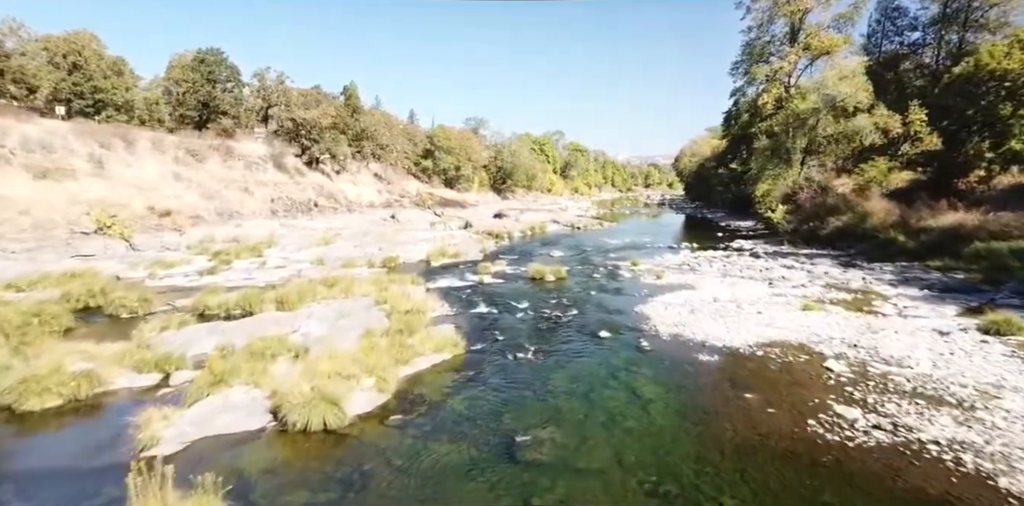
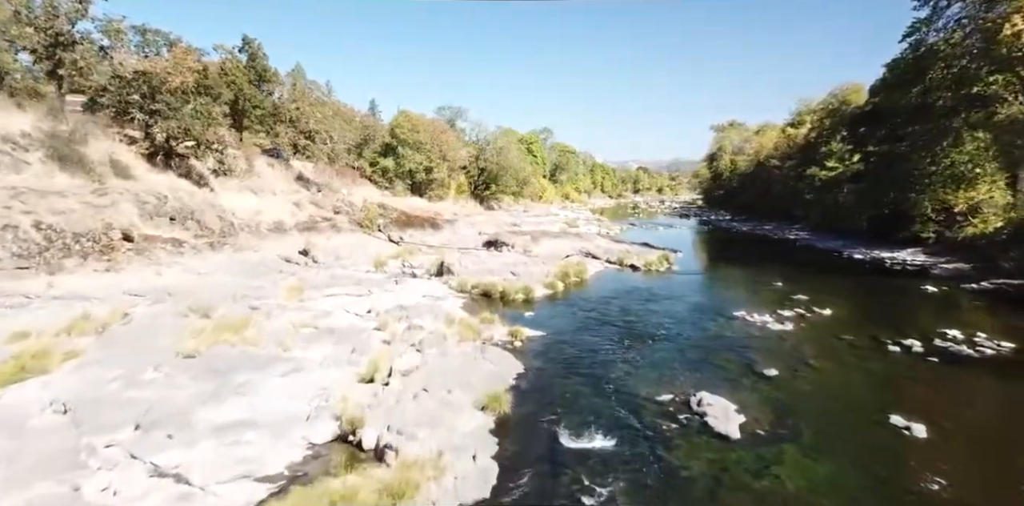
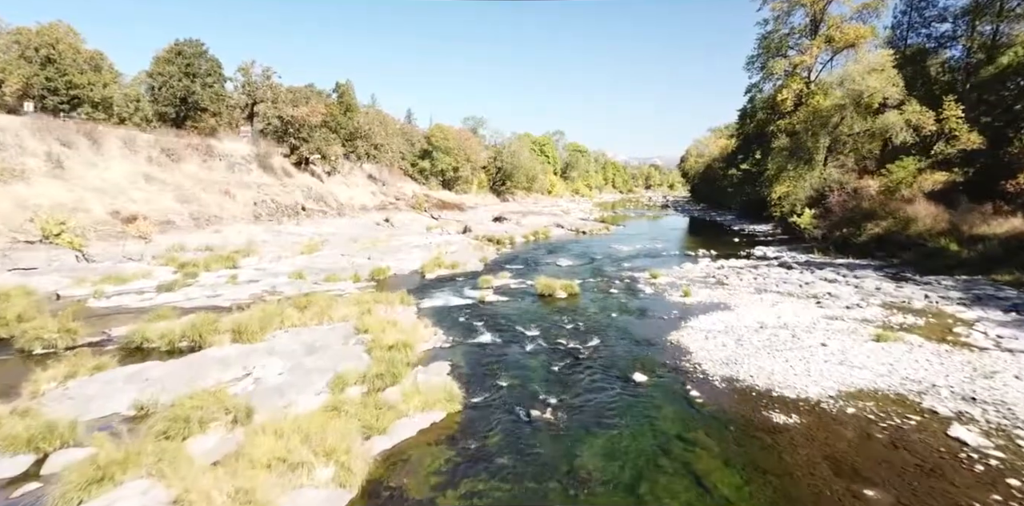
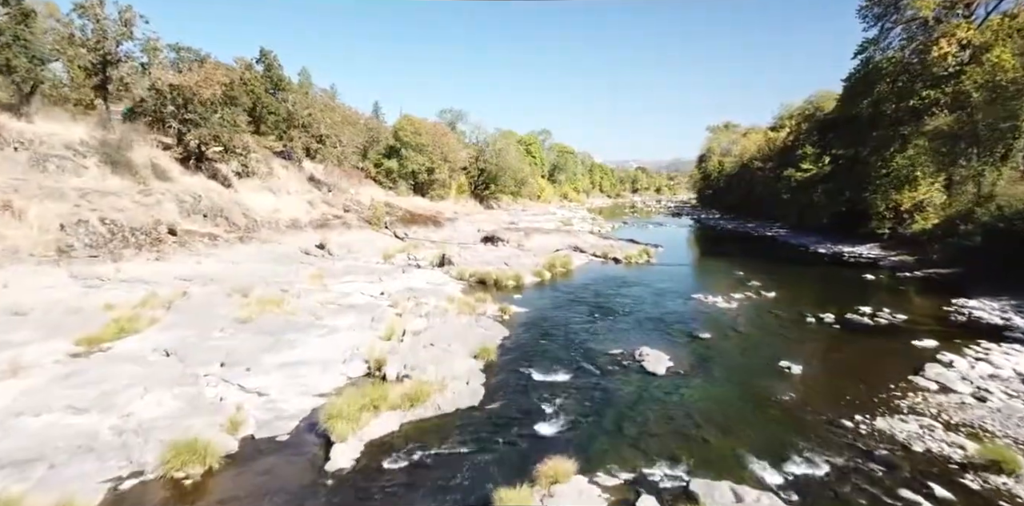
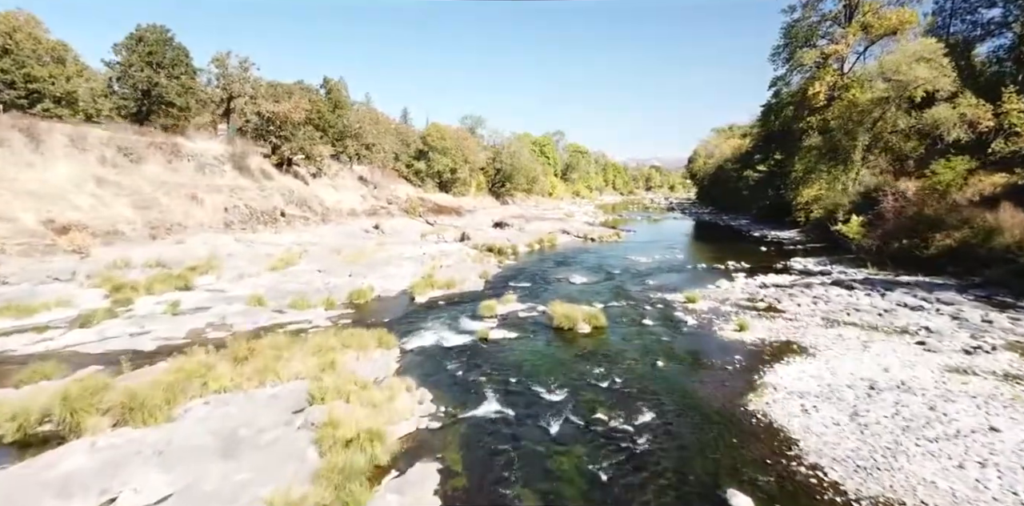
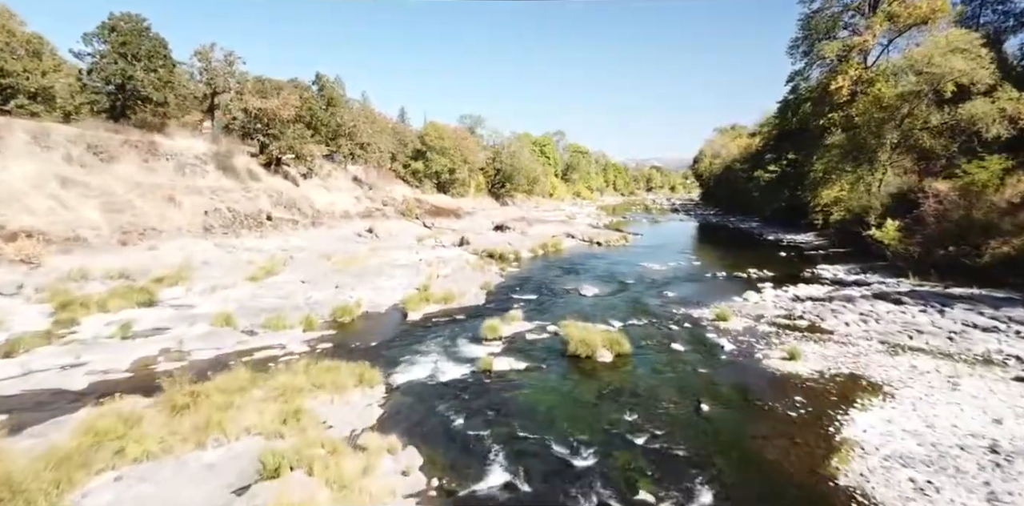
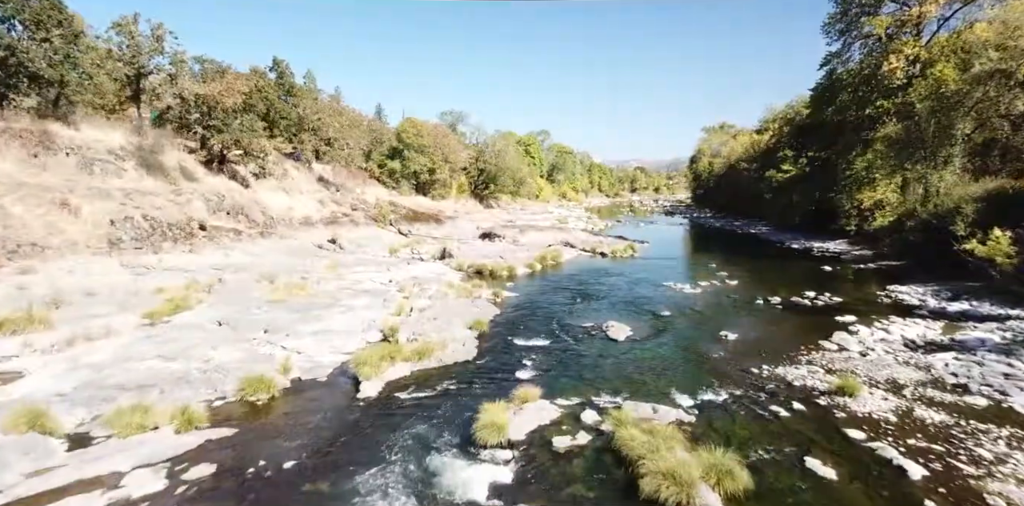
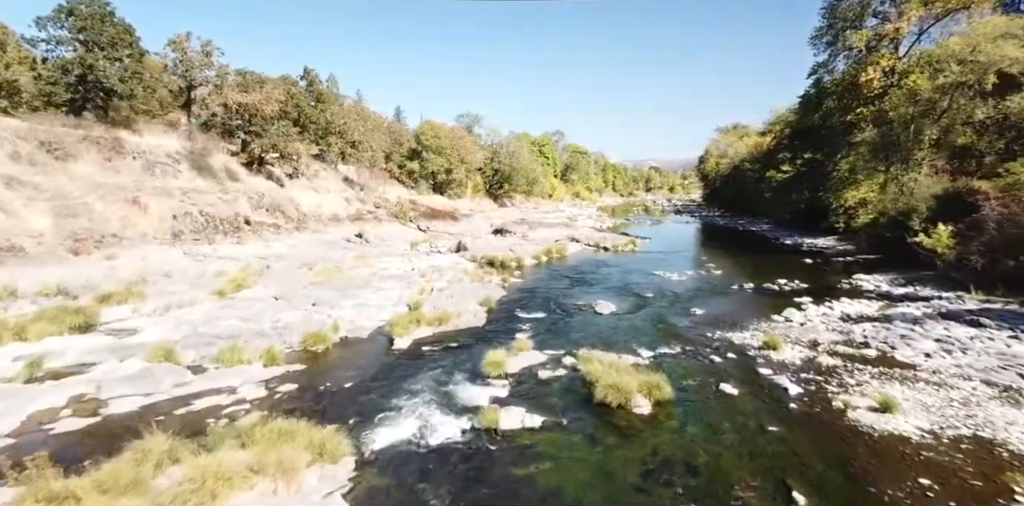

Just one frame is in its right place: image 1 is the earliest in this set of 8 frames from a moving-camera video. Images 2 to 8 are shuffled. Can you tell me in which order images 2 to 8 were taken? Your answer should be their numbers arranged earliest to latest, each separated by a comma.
3, 5, 6, 8, 7, 4, 2
